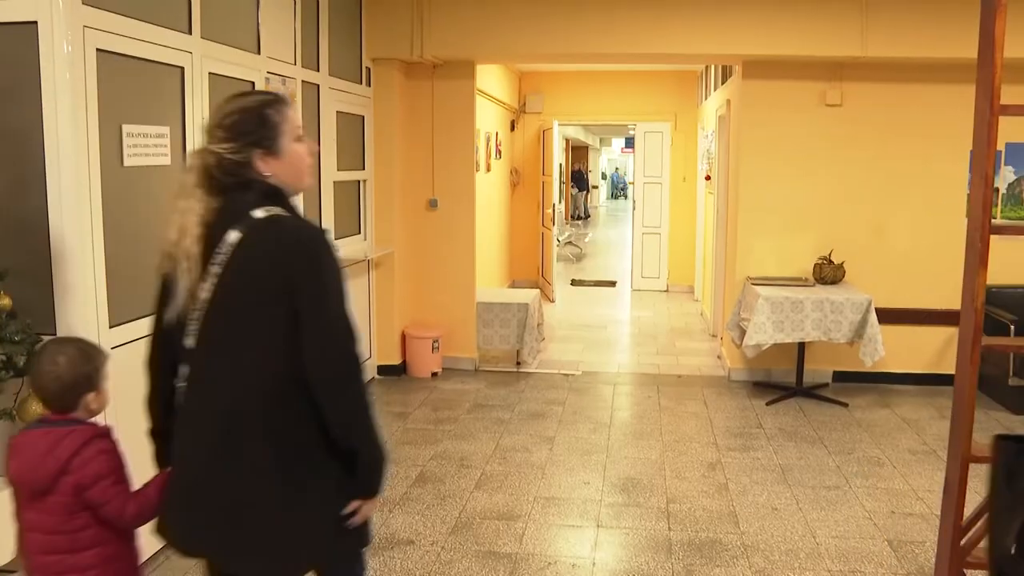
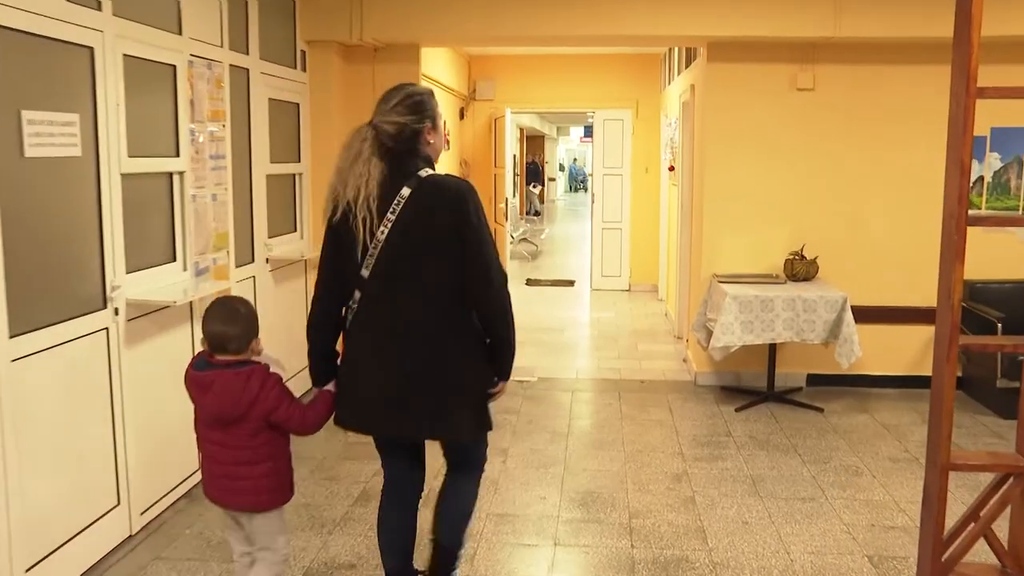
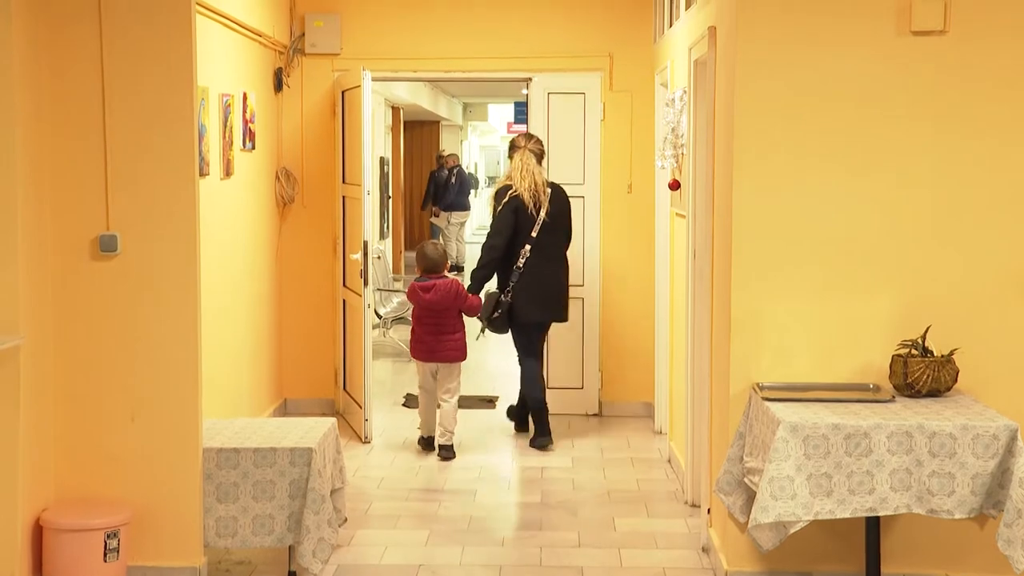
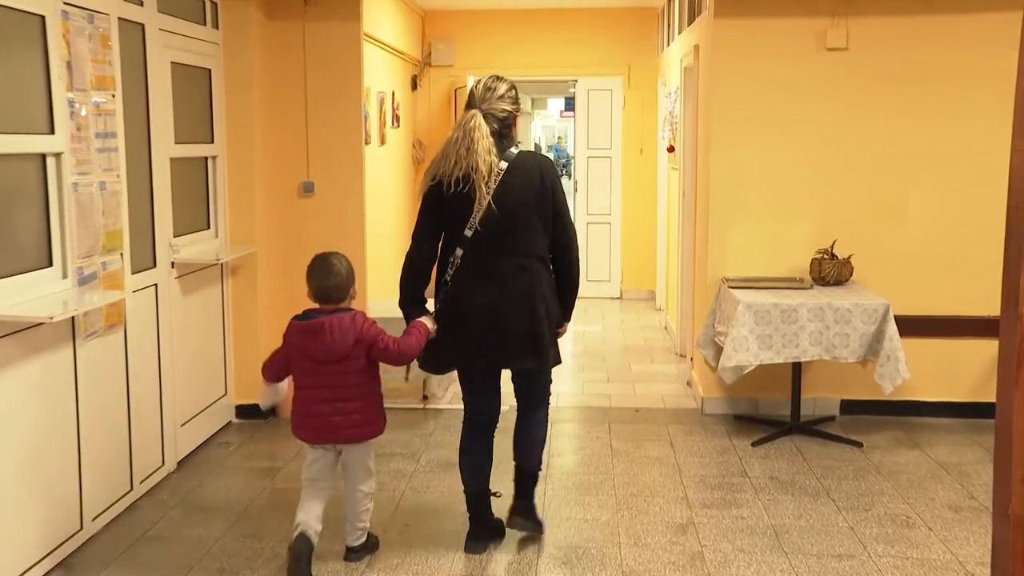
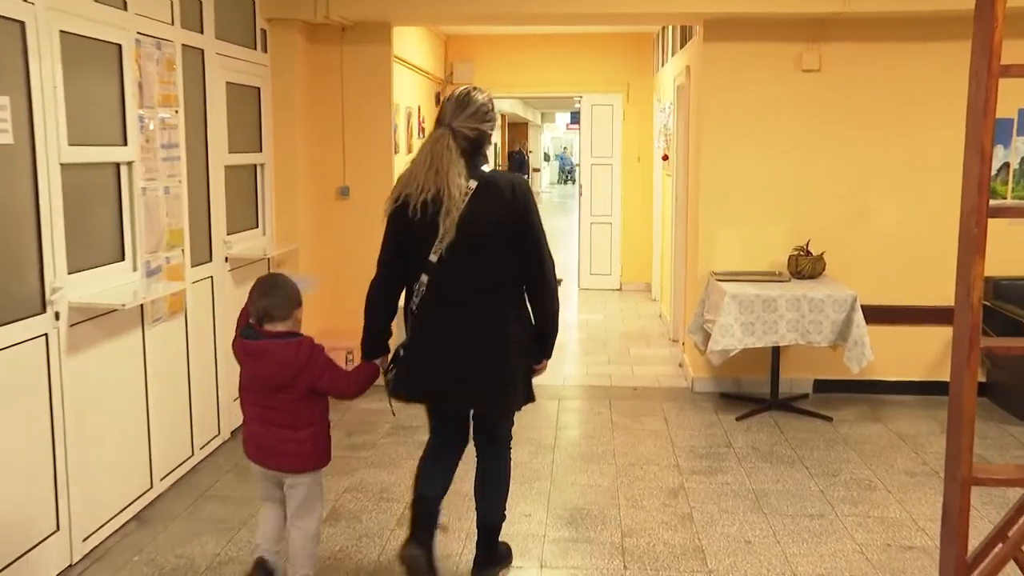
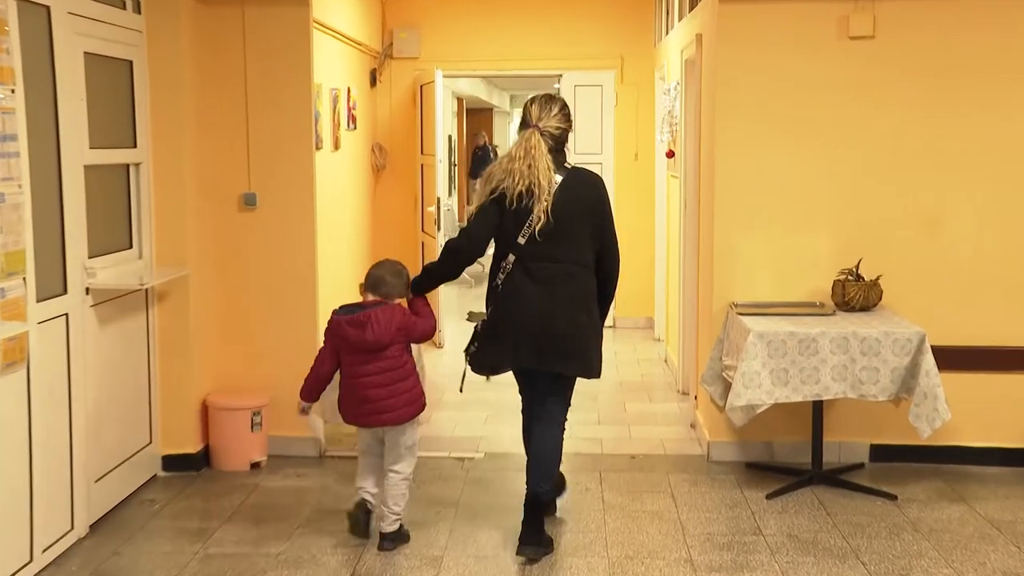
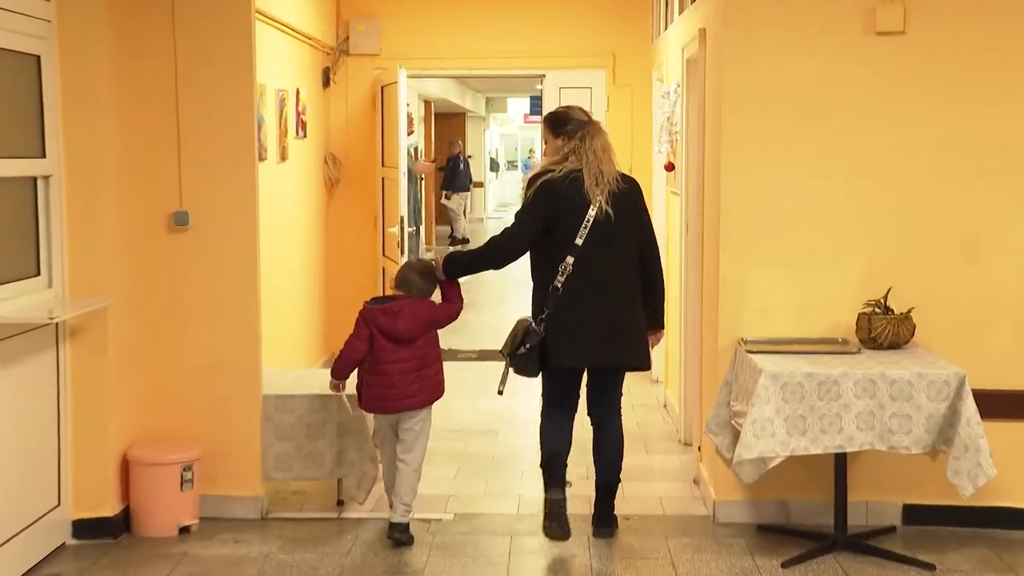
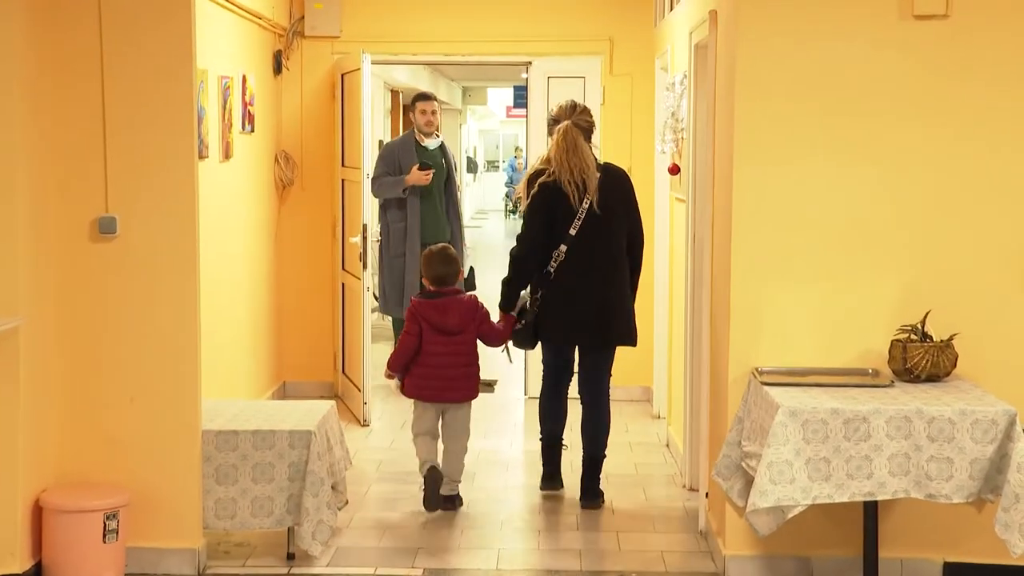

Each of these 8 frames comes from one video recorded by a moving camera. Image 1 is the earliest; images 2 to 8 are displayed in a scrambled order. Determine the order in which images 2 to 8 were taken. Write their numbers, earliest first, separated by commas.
2, 5, 4, 6, 7, 8, 3
